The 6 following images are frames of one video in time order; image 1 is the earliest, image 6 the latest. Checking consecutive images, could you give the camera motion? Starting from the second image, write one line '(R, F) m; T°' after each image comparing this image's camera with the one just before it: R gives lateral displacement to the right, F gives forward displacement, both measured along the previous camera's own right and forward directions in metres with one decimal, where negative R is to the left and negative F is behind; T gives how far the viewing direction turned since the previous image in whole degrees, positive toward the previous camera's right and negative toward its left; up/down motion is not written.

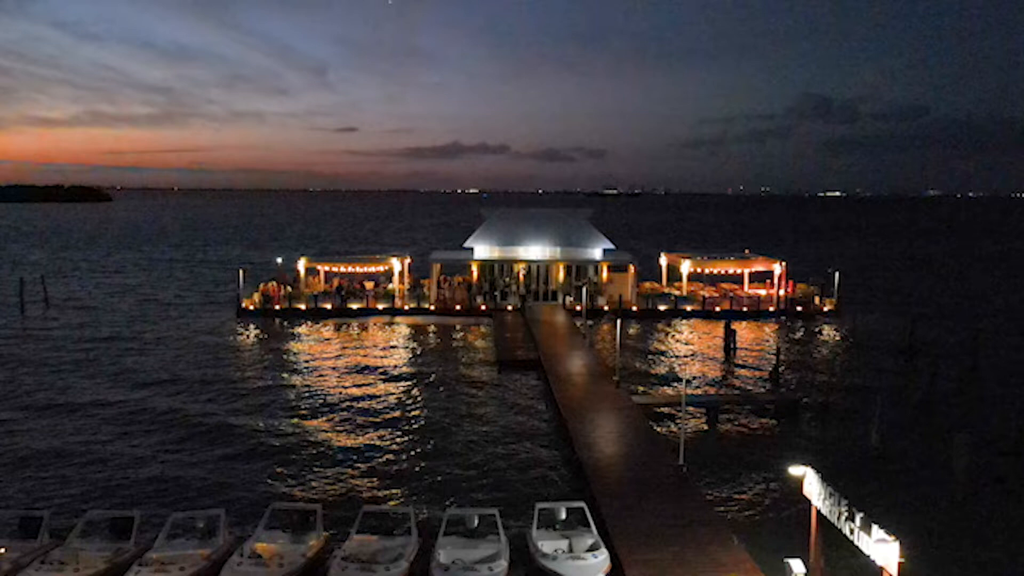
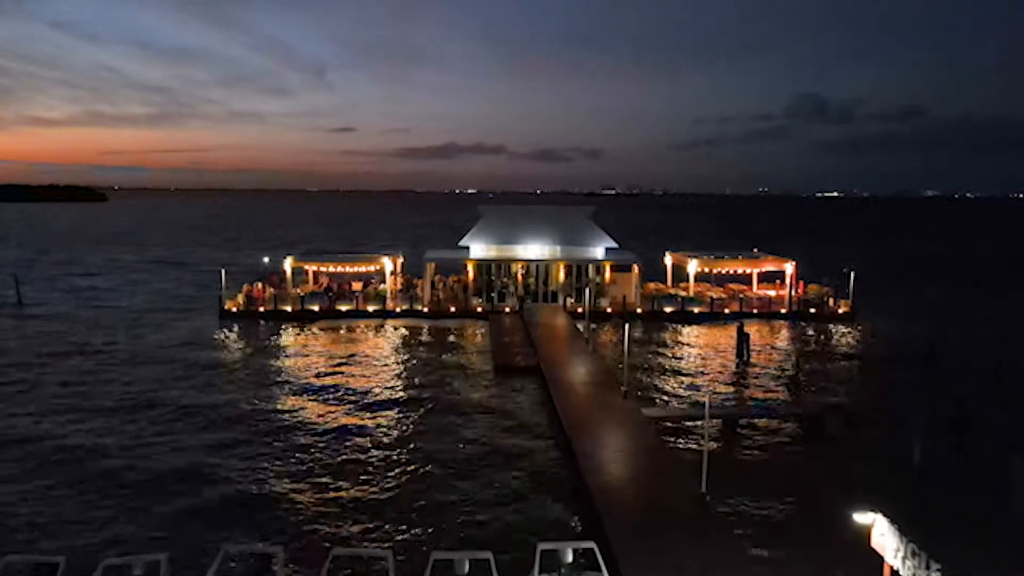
(0.0, +2.2) m; 0°
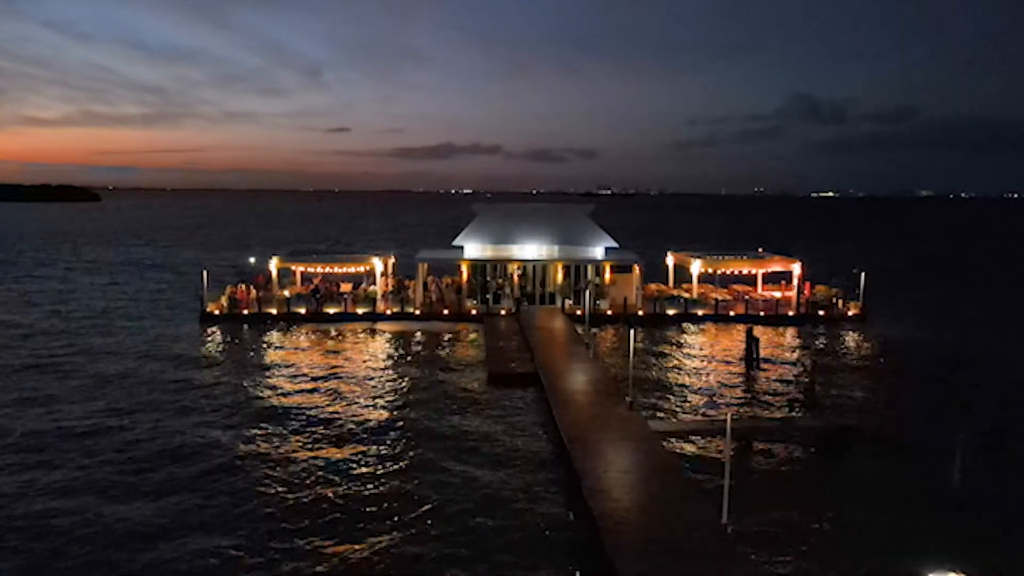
(0.0, +1.7) m; 0°
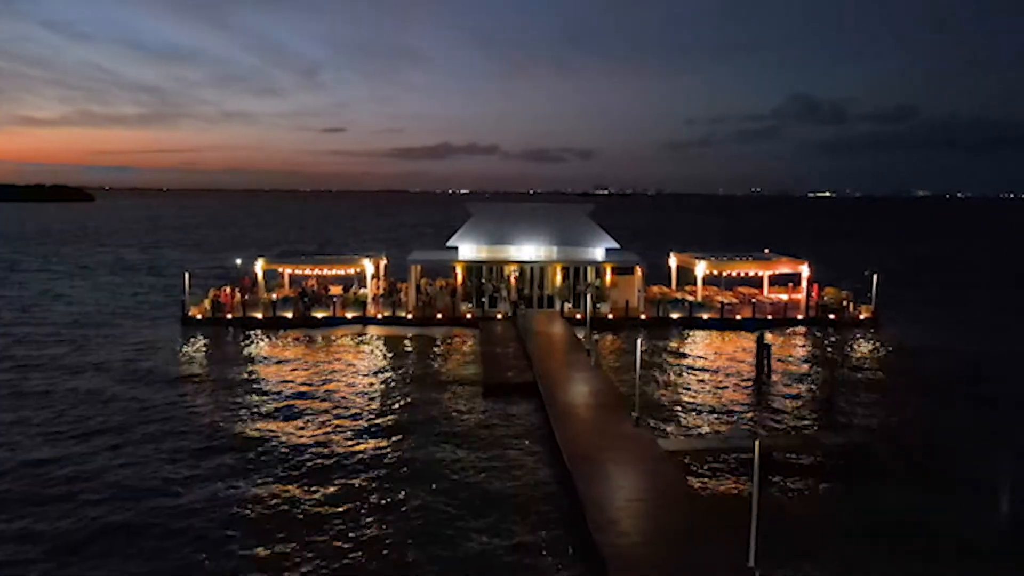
(0.0, +1.7) m; 0°
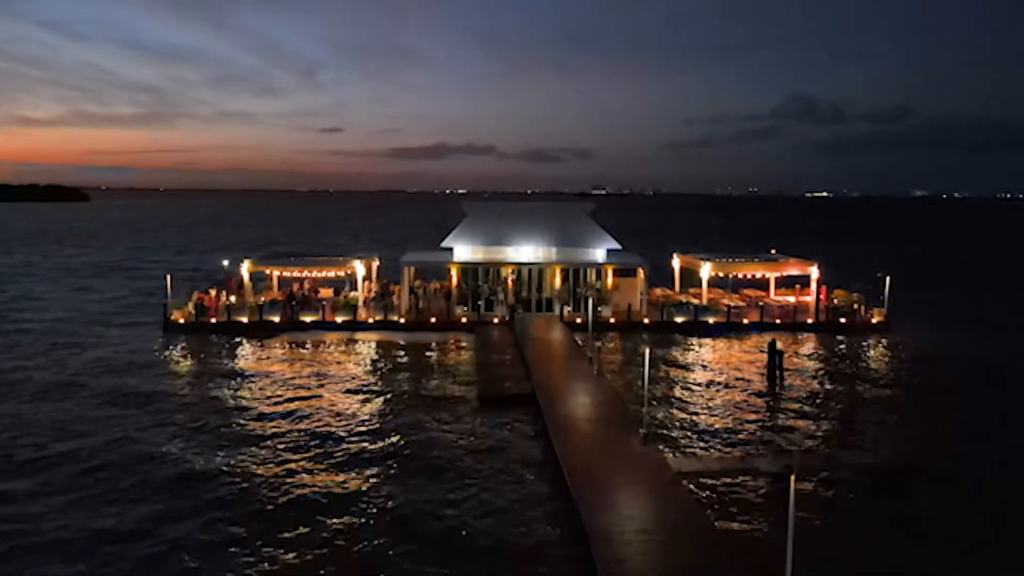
(0.0, +1.5) m; 0°
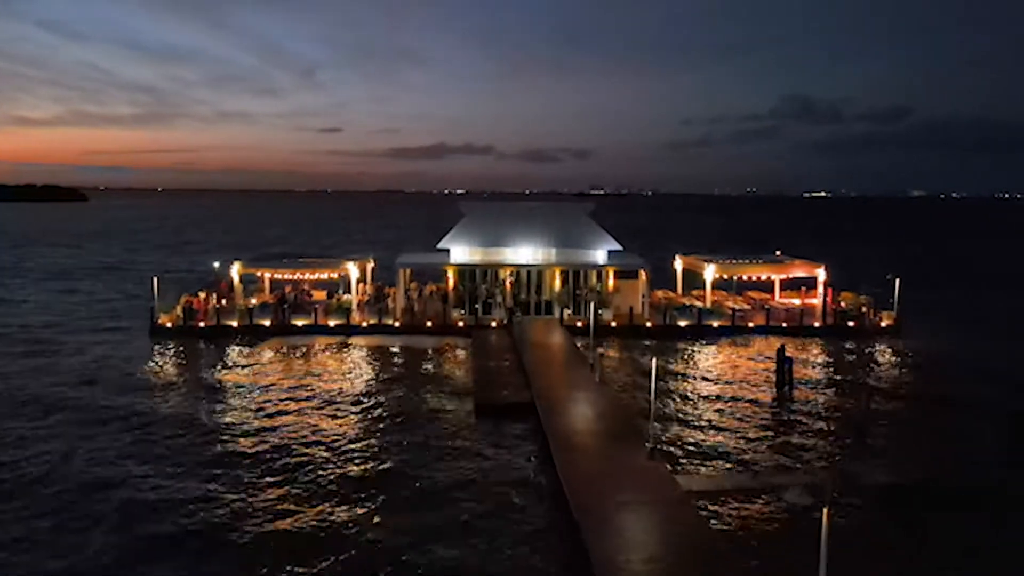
(0.0, +1.0) m; 0°
